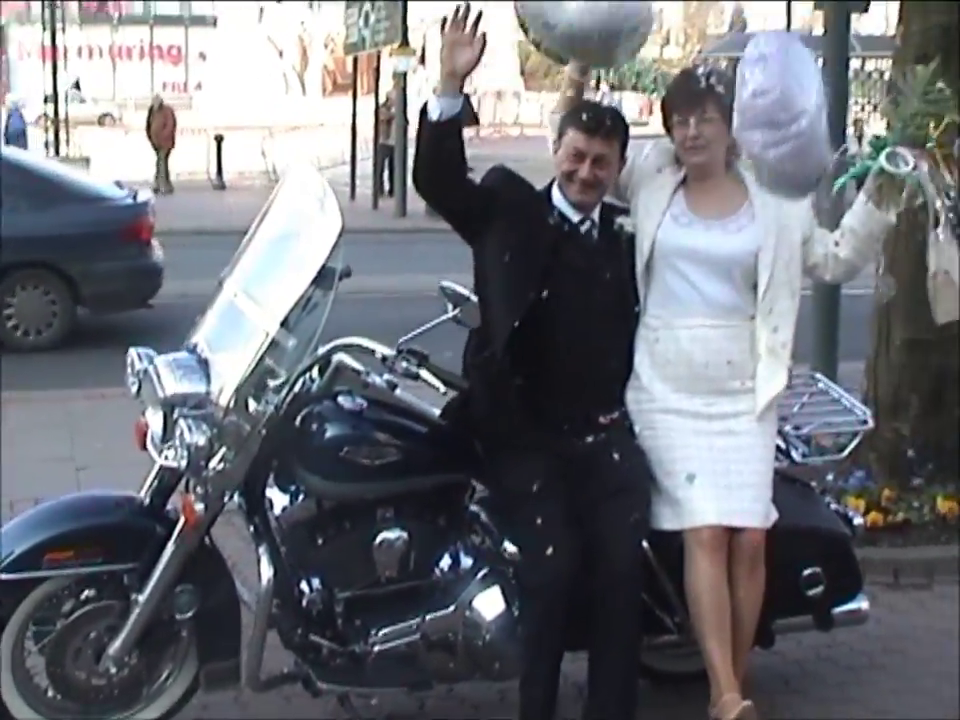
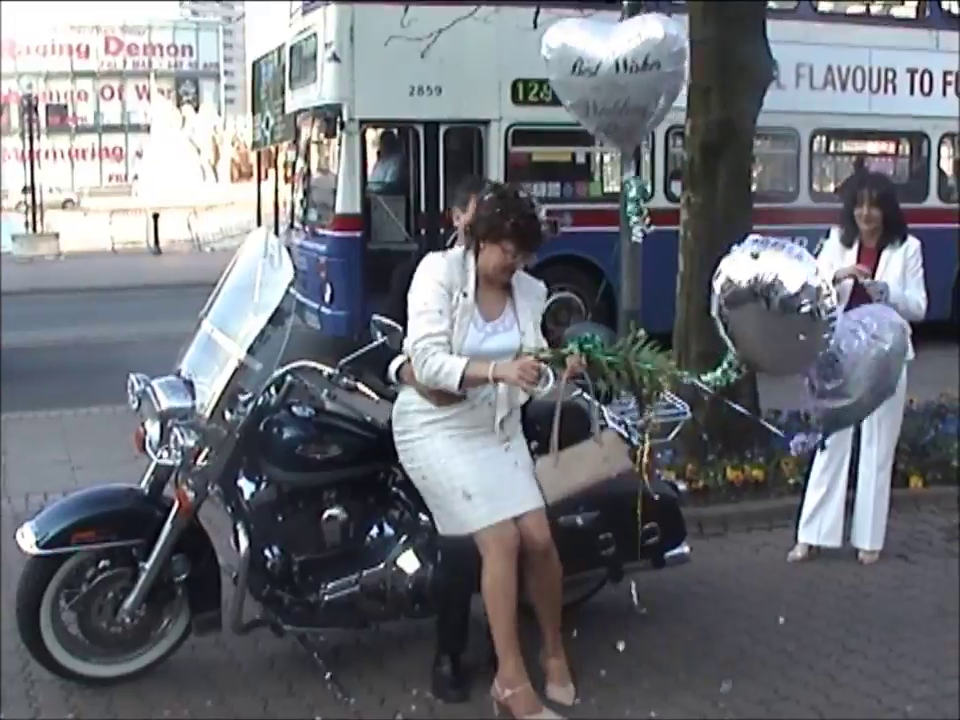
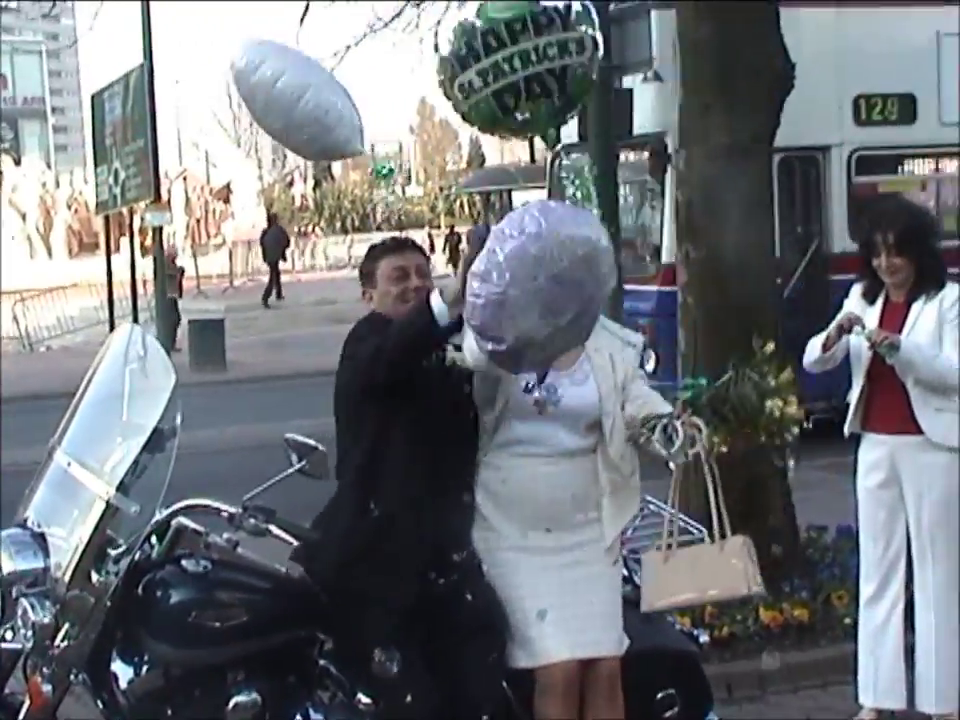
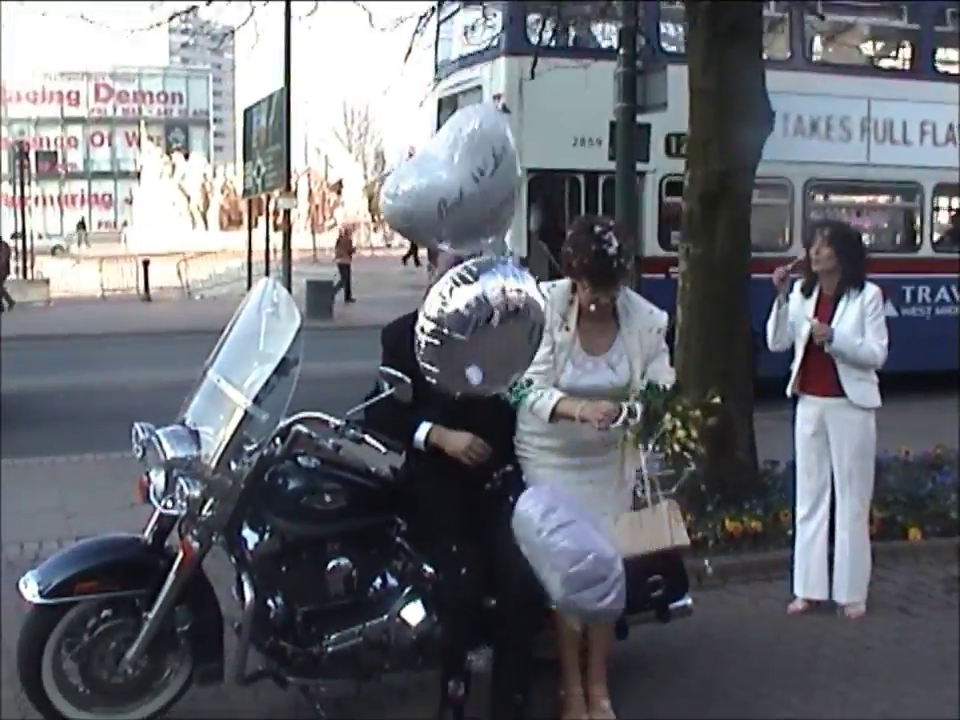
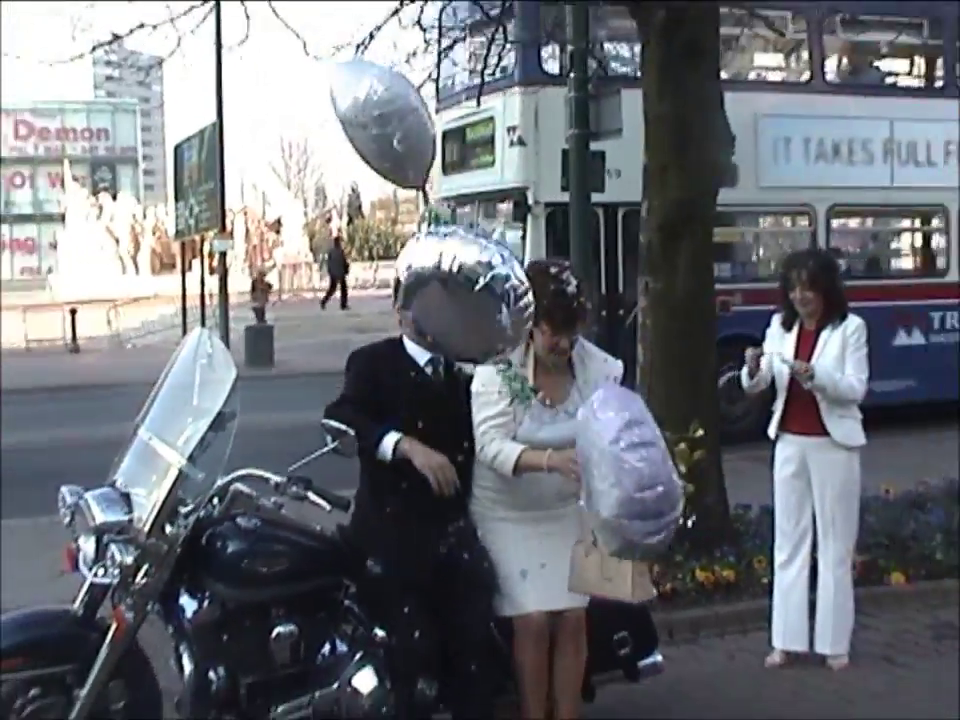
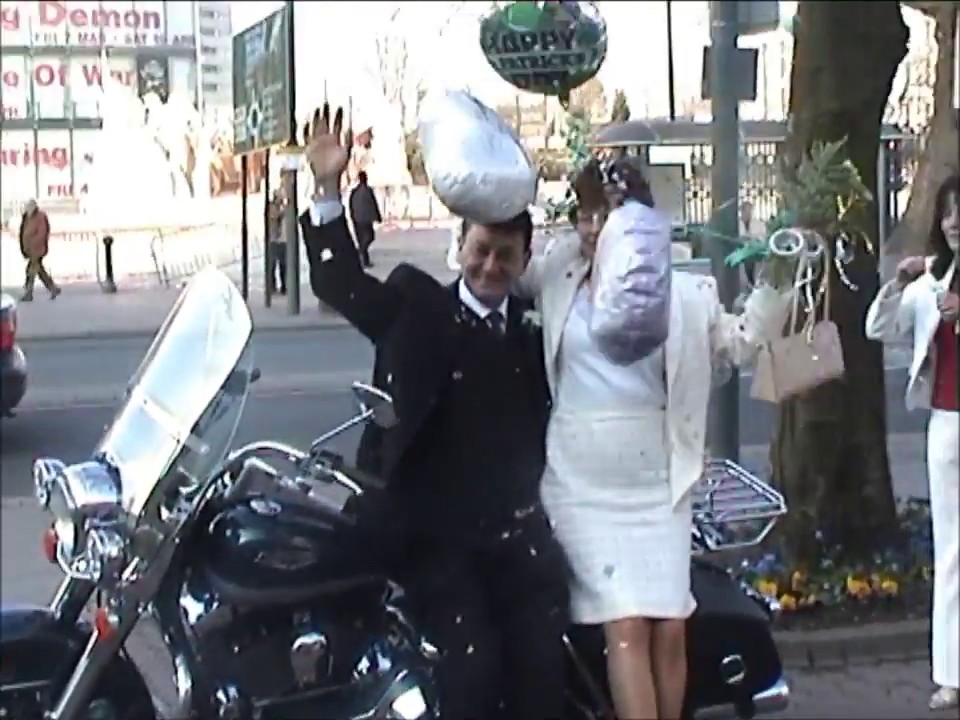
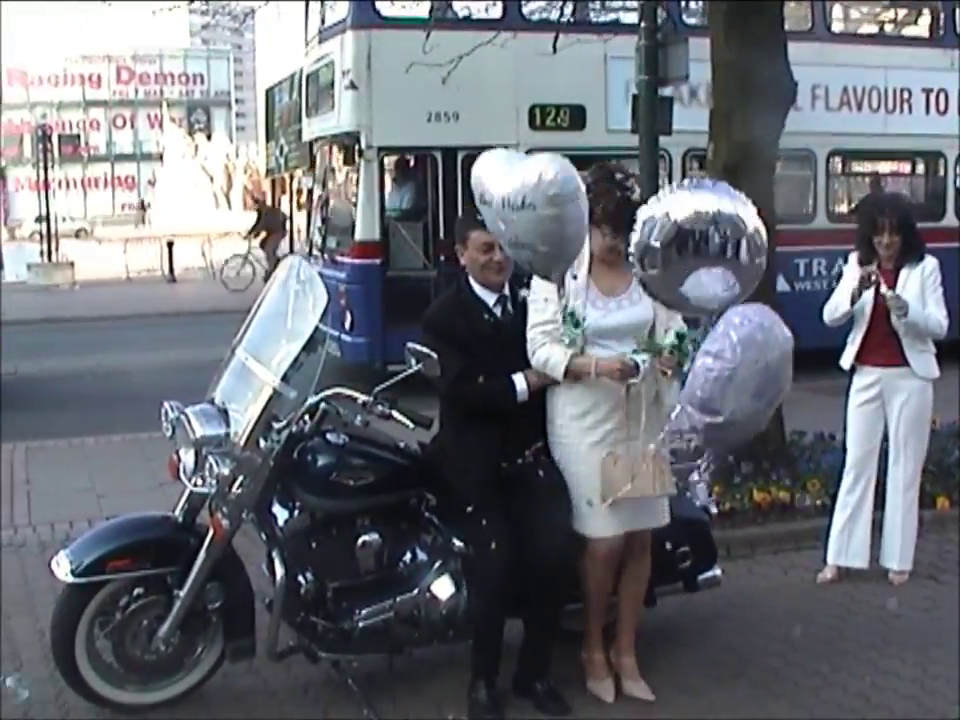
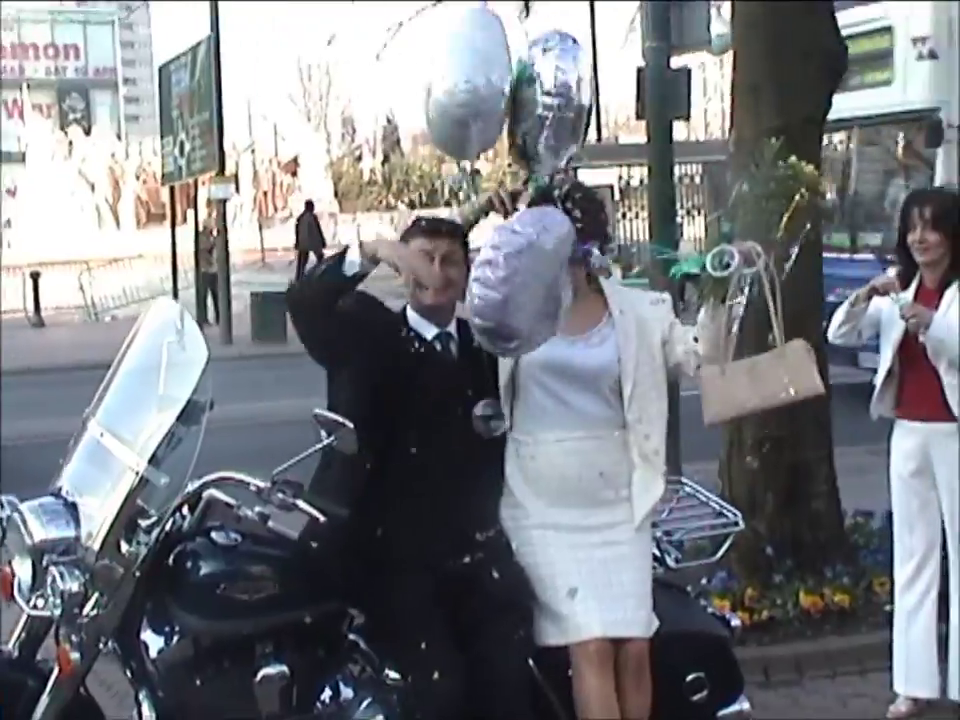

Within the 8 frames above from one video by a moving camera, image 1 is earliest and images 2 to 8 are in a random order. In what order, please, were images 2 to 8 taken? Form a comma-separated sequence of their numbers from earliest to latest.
6, 8, 3, 5, 4, 7, 2
